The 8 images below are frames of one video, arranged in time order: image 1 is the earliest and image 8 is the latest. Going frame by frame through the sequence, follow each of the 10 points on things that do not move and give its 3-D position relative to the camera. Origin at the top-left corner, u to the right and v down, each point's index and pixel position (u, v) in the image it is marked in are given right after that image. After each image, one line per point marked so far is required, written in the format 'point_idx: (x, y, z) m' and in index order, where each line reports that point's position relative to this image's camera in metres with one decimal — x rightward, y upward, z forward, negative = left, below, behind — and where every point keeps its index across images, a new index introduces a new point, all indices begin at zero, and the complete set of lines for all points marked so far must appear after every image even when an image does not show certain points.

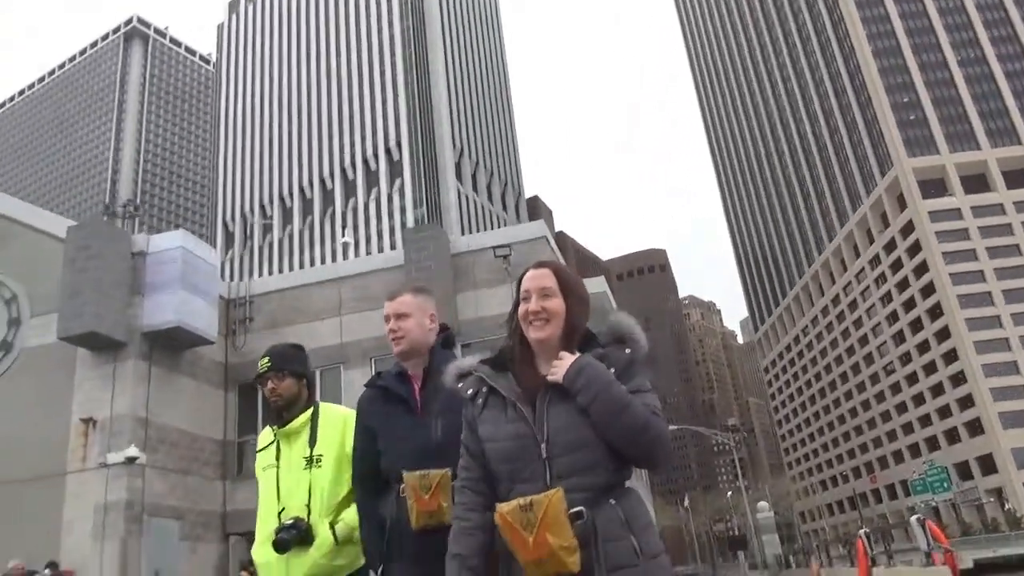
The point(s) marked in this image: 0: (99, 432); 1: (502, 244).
0: (-8.2, -2.9, +15.2) m
1: (-0.2, +1.0, +18.0) m
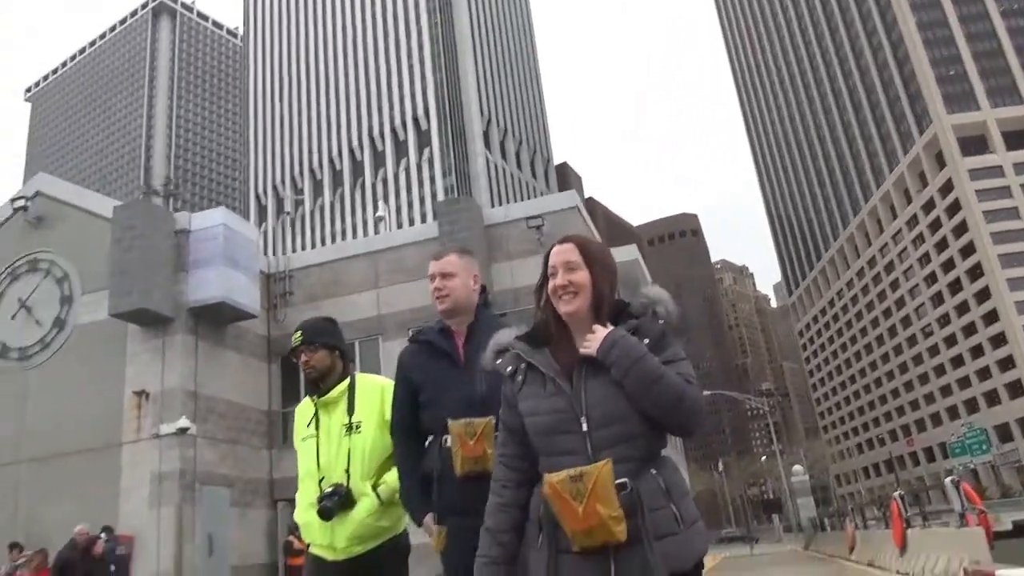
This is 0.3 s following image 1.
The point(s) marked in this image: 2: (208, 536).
0: (-7.5, -2.4, +15.8) m
1: (+0.6, +1.7, +18.1) m
2: (-6.2, -5.0, +15.4) m
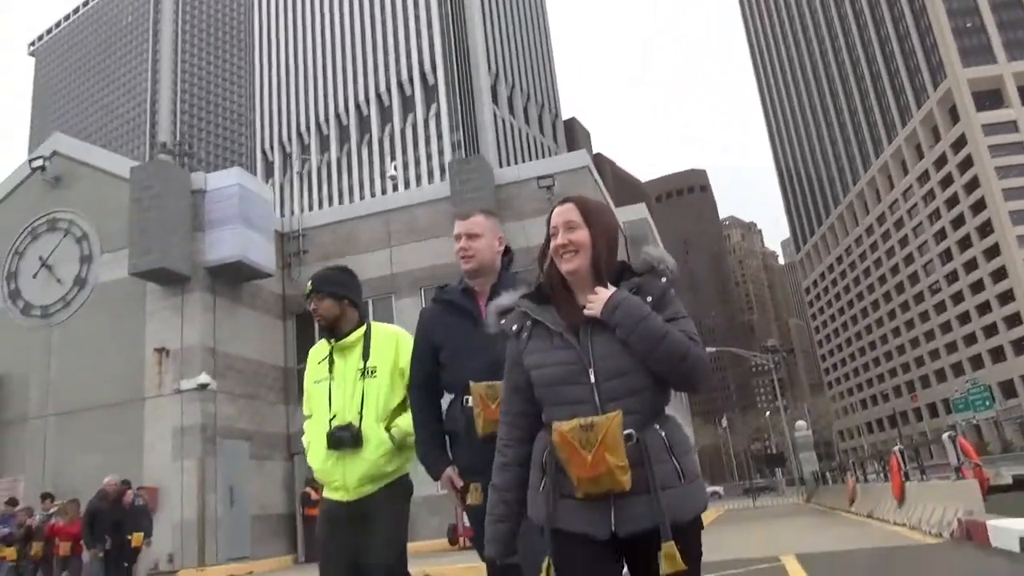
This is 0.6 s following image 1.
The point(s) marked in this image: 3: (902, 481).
0: (-7.3, -1.5, +16.3) m
1: (+0.8, +2.7, +18.3) m
2: (-5.9, -4.2, +16.0) m
3: (+7.1, -3.5, +14.0) m
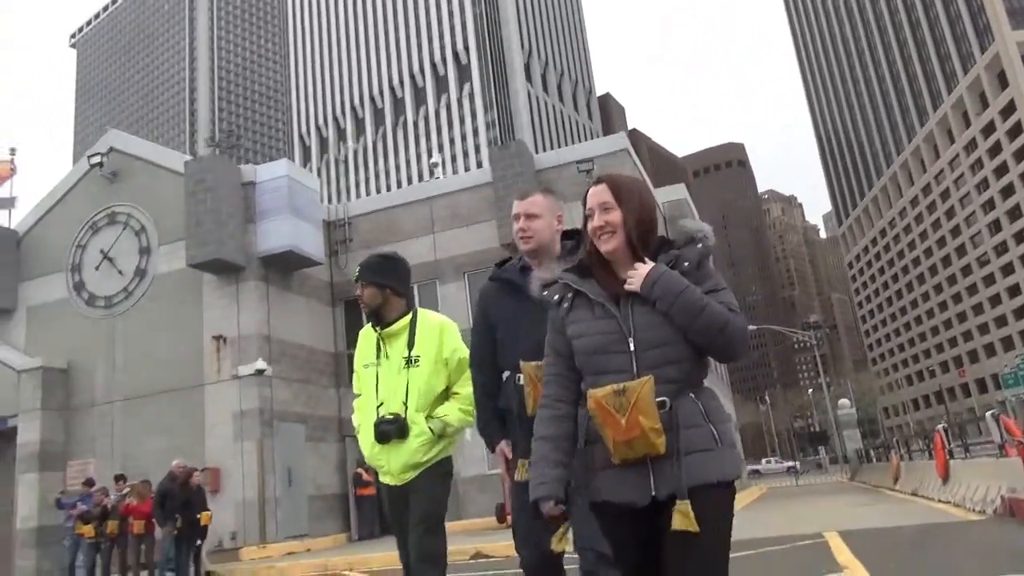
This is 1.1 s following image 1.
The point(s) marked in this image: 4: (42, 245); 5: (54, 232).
0: (-6.3, -1.3, +17.0) m
1: (+1.8, +3.1, +18.5) m
2: (-5.0, -3.9, +16.7) m
3: (+8.0, -3.1, +14.0) m
4: (-12.3, +1.1, +19.9) m
5: (-11.8, +1.4, +19.8) m
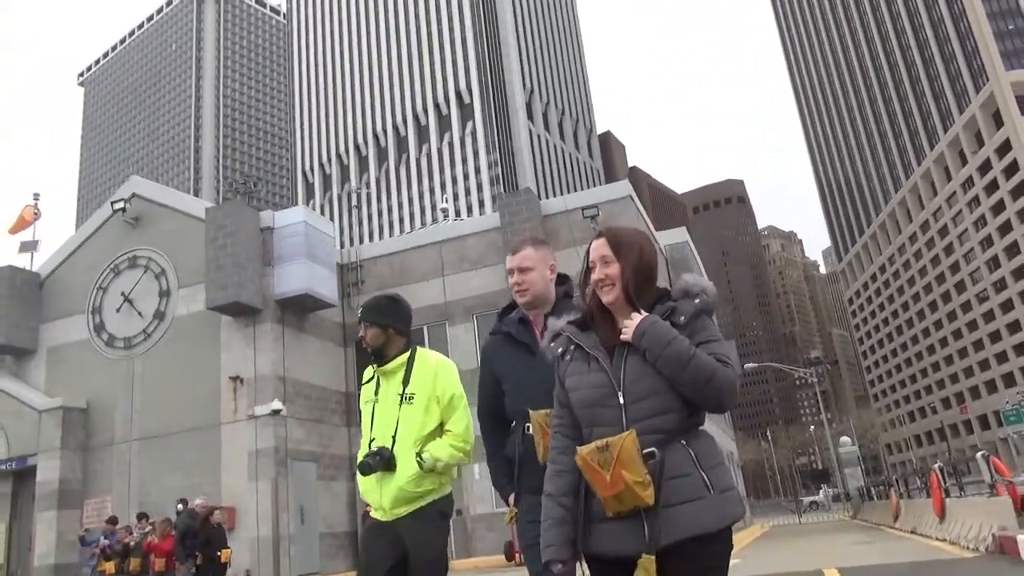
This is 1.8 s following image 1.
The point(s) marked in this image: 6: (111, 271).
0: (-6.1, -2.3, +17.5) m
1: (+2.0, +2.1, +19.2) m
2: (-4.8, -4.9, +17.1) m
3: (+8.2, -4.0, +14.5) m
4: (-12.1, 0.0, +20.6) m
5: (-11.7, +0.3, +20.4) m
6: (-10.5, +0.5, +19.9) m
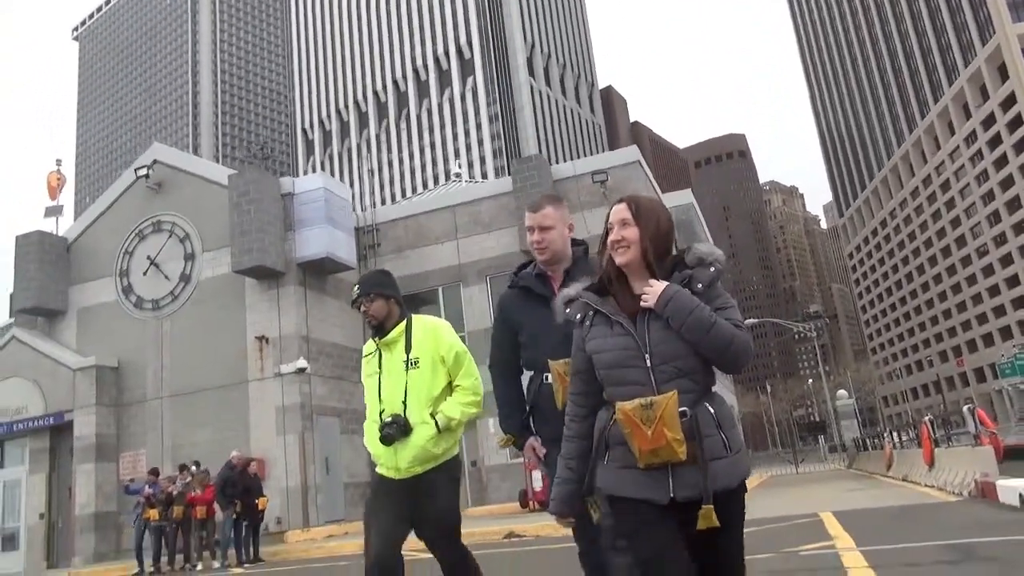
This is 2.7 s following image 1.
0: (-5.8, -1.4, +18.4) m
1: (+2.3, +3.1, +19.8) m
2: (-4.4, -4.0, +18.1) m
3: (+8.5, -3.2, +15.4) m
4: (-11.8, +1.0, +21.3) m
5: (-11.4, +1.3, +21.1) m
6: (-10.2, +1.4, +20.6) m
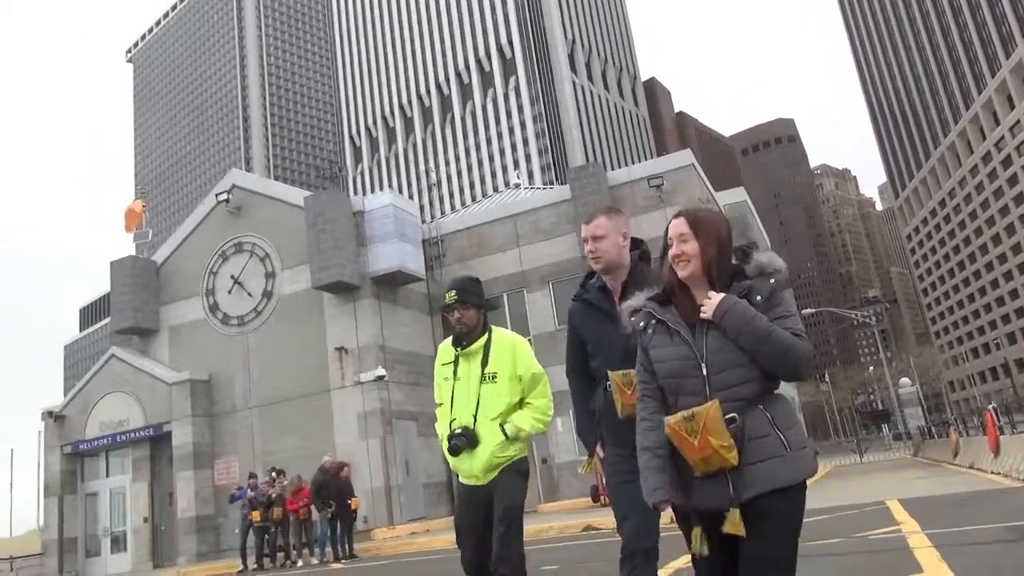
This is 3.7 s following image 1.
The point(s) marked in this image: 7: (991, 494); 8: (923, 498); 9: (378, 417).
0: (-4.2, -1.8, +19.6) m
1: (+3.8, +3.0, +20.4) m
2: (-2.7, -4.3, +19.2) m
3: (+10.0, -3.0, +15.7) m
4: (-10.0, +0.4, +22.8) m
5: (-9.6, +0.8, +22.6) m
6: (-8.5, +0.9, +22.1) m
7: (+6.8, -2.9, +10.9) m
8: (+6.2, -3.2, +11.6) m
9: (-3.3, -3.2, +18.9) m
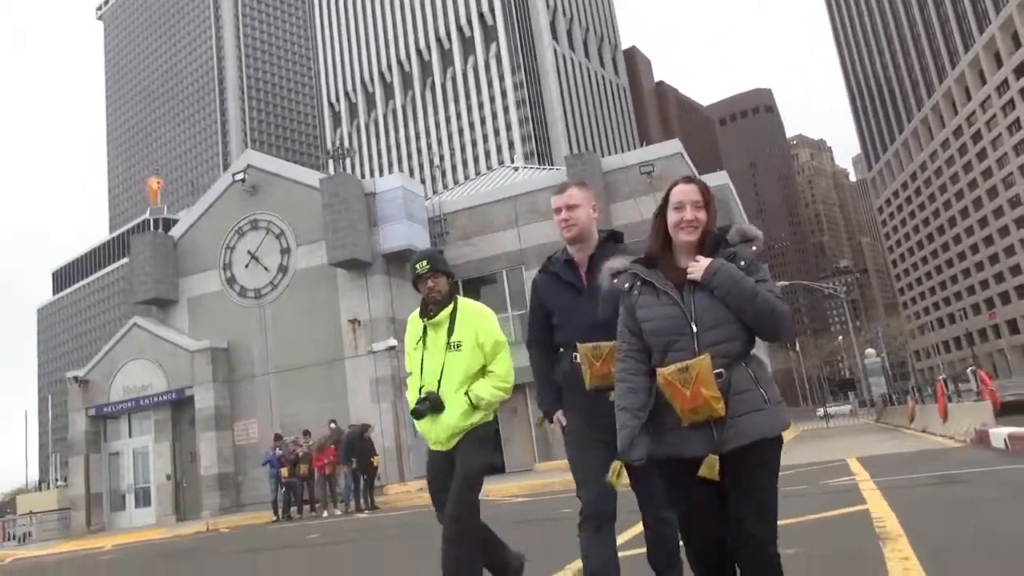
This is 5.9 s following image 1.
0: (-4.1, -1.1, +21.2) m
1: (+3.9, +3.6, +22.1) m
2: (-2.7, -3.7, +21.0) m
3: (+10.1, -2.6, +17.8) m
4: (-10.1, +1.3, +24.2) m
5: (-9.7, +1.6, +24.0) m
6: (-8.5, +1.7, +23.4) m
7: (+7.1, -2.8, +12.9) m
8: (+6.5, -3.0, +13.6) m
9: (-3.3, -2.6, +20.6) m
